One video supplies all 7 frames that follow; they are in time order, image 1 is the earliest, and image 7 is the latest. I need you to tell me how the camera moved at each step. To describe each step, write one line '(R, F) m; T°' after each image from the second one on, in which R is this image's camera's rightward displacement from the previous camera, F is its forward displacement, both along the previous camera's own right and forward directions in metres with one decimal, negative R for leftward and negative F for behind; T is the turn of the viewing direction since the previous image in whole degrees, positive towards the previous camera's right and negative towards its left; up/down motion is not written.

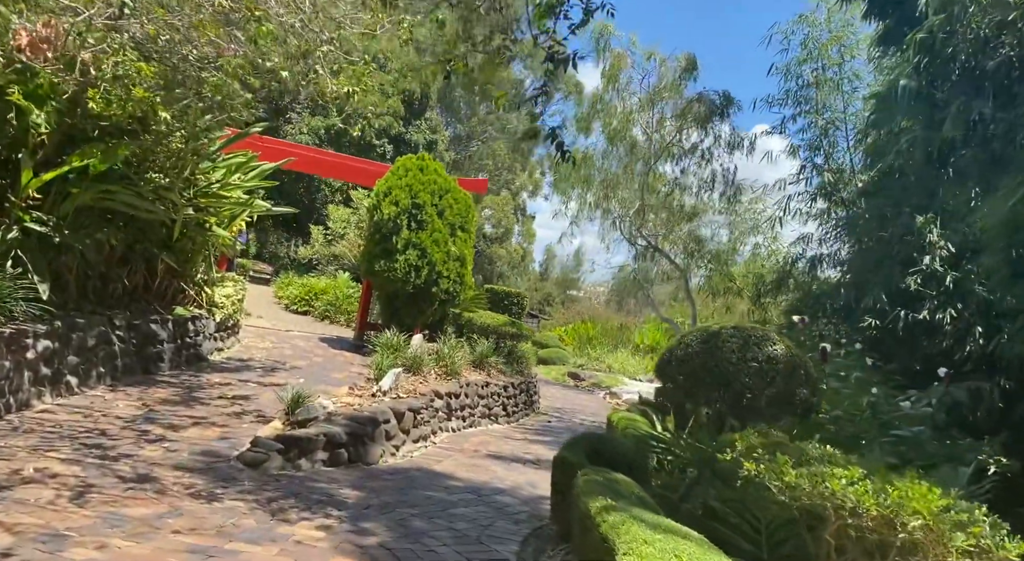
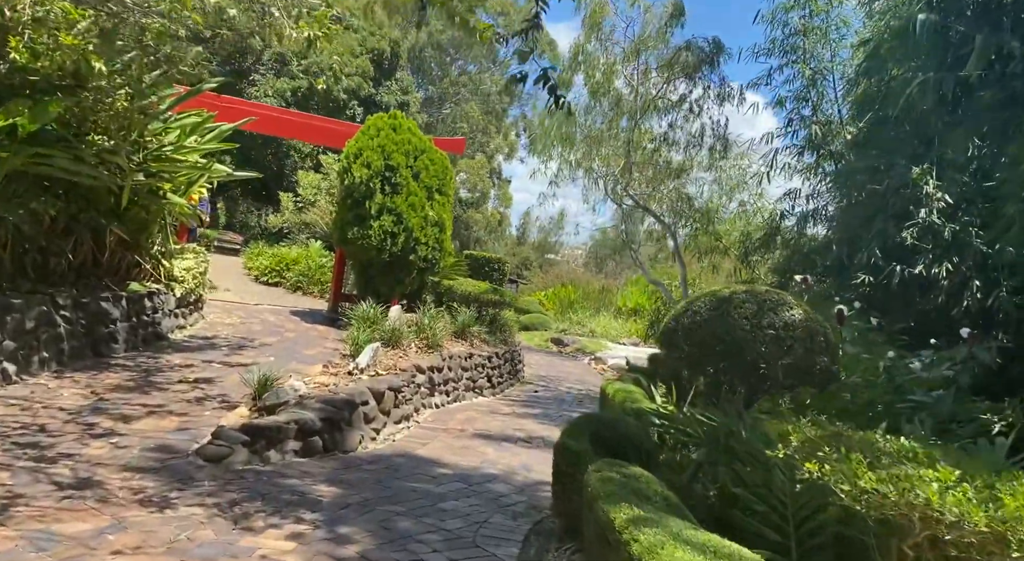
(-0.1, +0.5) m; +2°
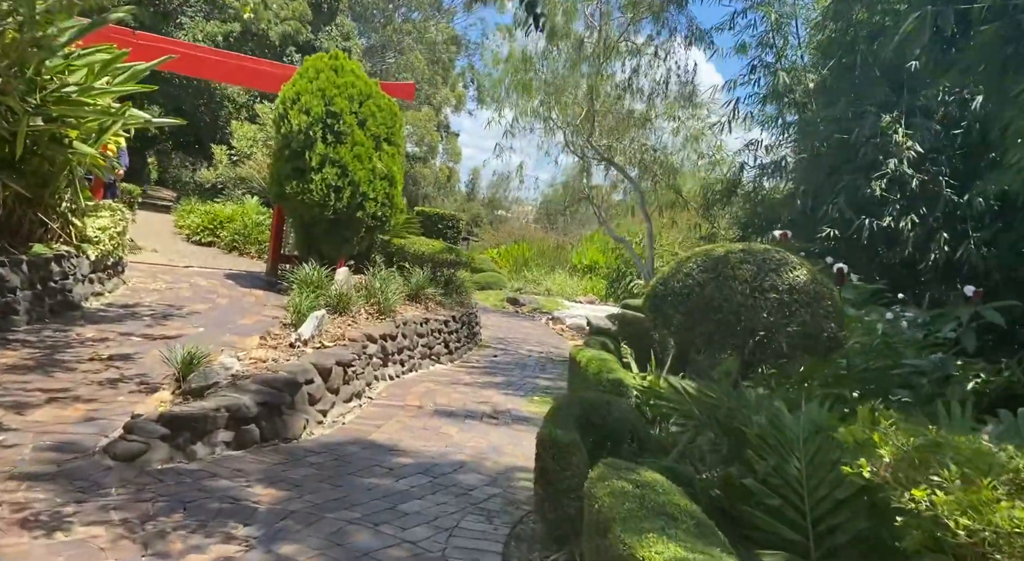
(-0.1, +0.6) m; +4°
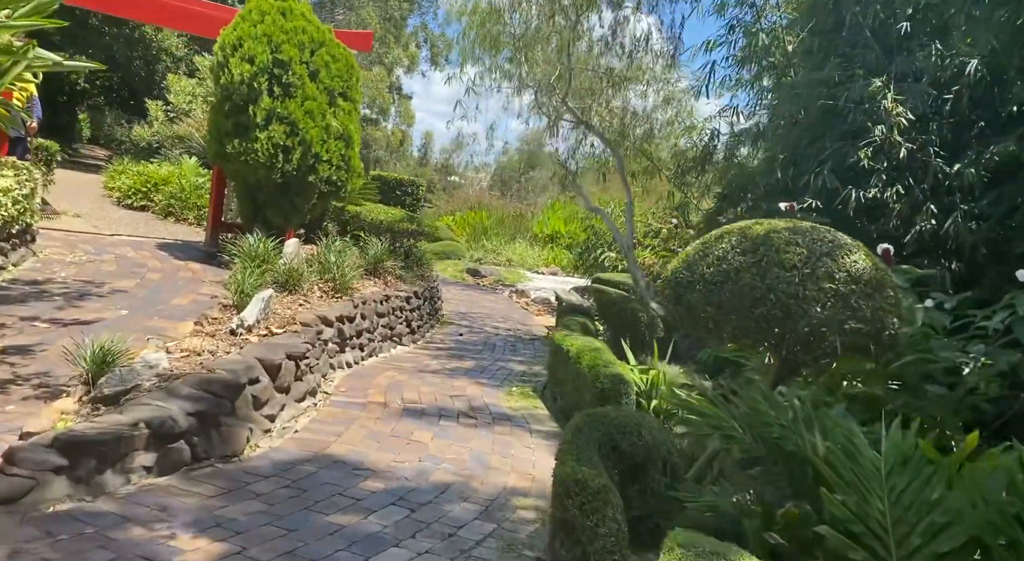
(-0.2, +0.7) m; +4°
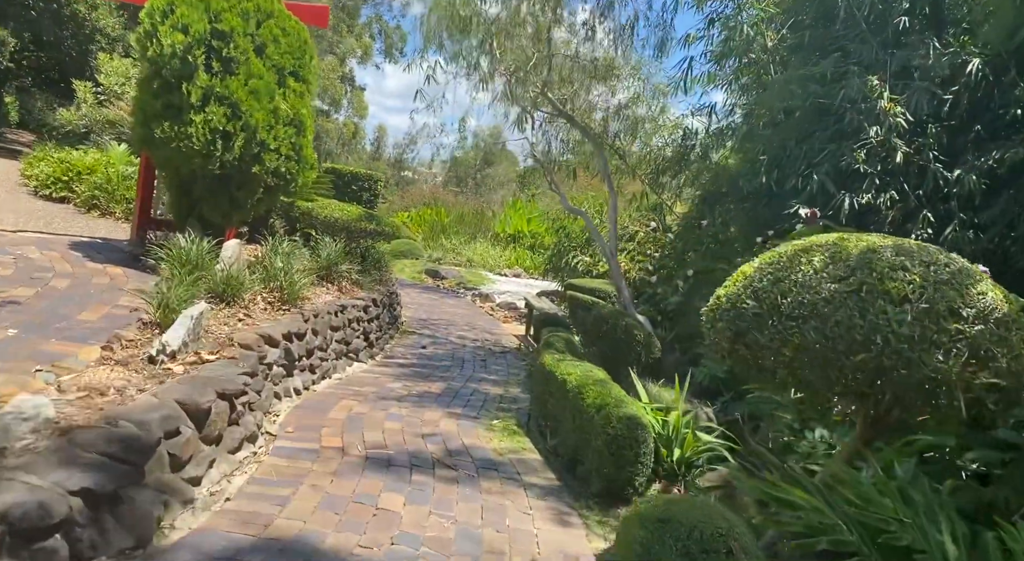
(-0.2, +0.8) m; +4°
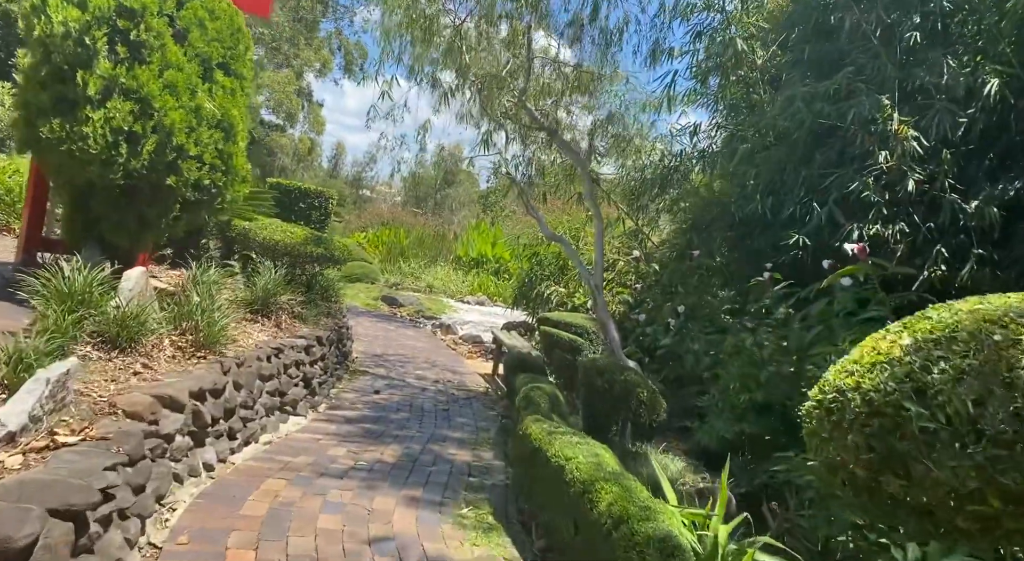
(-0.1, +1.0) m; +3°
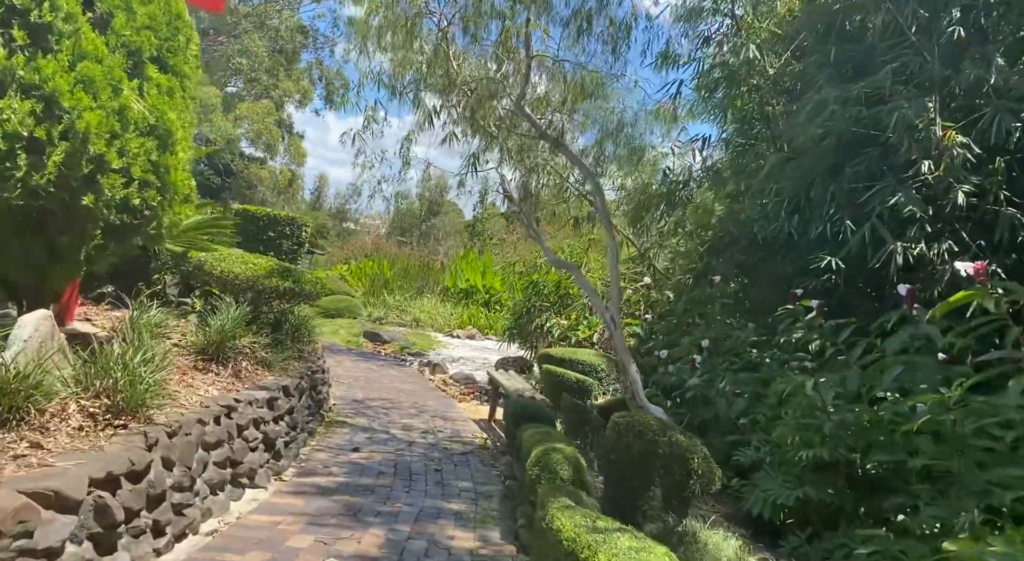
(-0.1, +0.9) m; +1°
